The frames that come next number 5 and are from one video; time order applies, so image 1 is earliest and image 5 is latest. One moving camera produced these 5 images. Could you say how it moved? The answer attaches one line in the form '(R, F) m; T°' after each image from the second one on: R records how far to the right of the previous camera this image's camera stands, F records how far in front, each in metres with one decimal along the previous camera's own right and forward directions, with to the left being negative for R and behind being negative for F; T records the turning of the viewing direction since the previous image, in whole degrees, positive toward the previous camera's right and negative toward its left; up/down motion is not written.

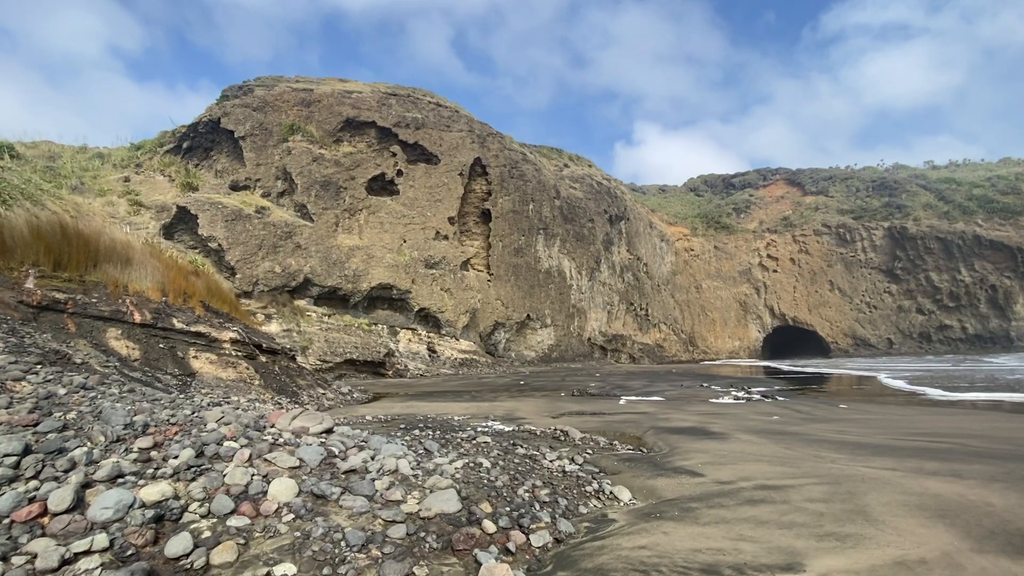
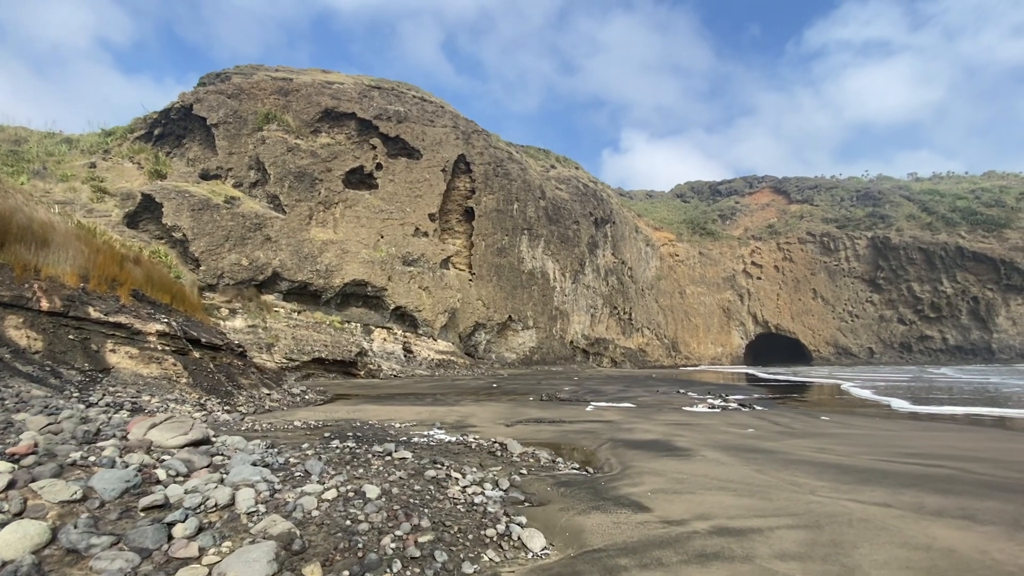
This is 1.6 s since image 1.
(+0.4, +0.7) m; +1°
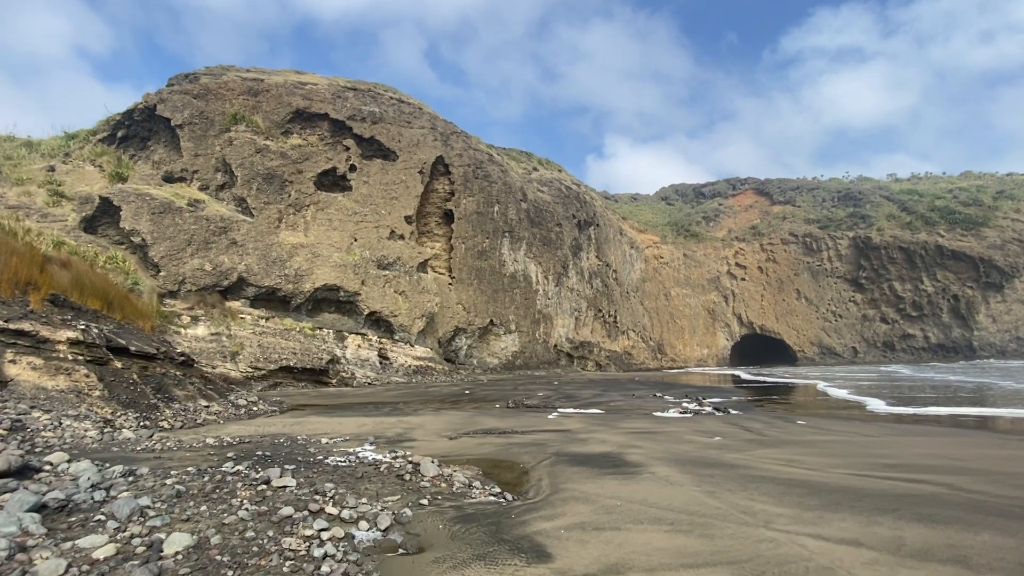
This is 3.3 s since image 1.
(+0.5, +0.6) m; +1°
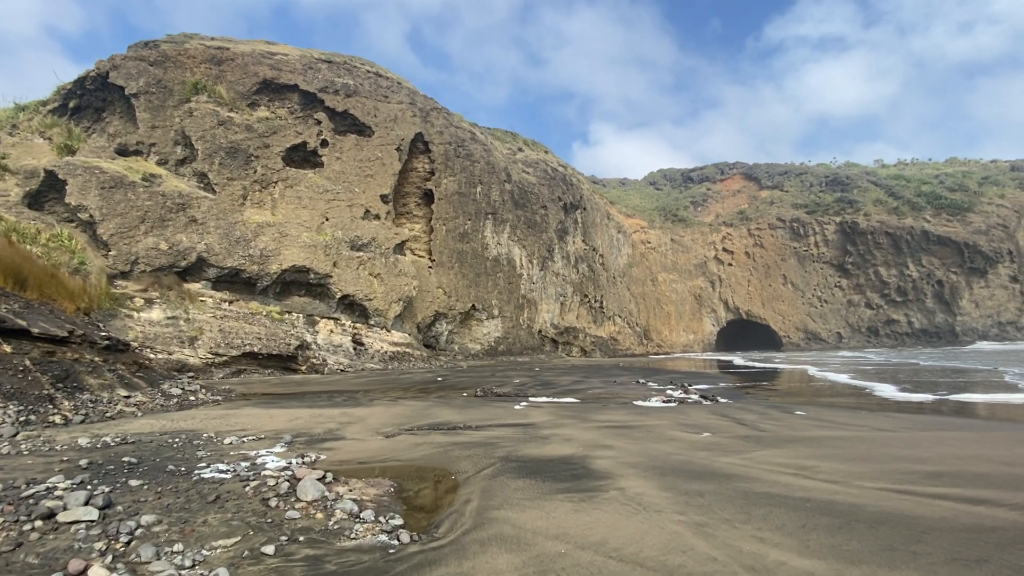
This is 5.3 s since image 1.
(+0.4, +1.0) m; +1°
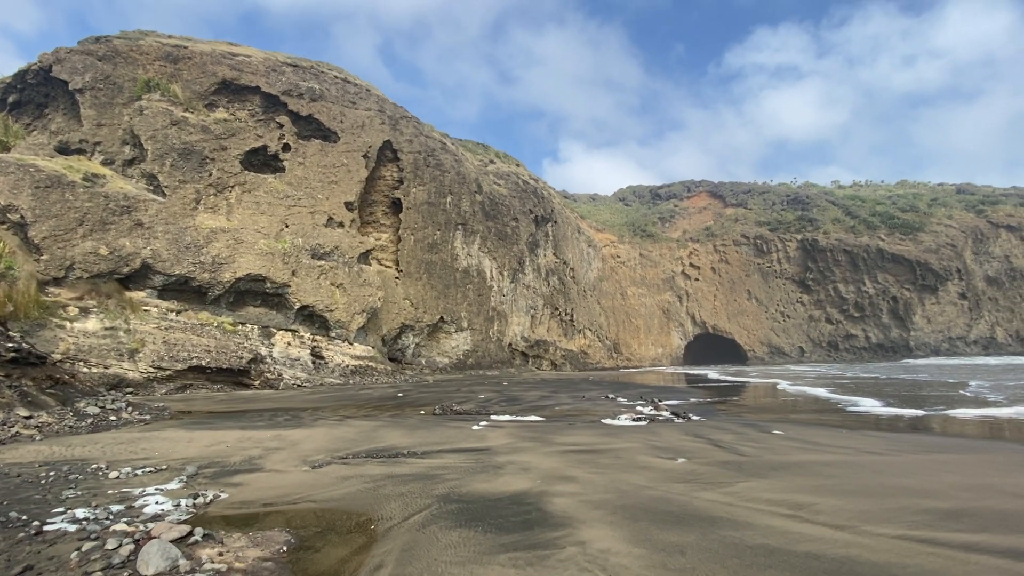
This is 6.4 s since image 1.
(+0.2, +0.6) m; +3°
